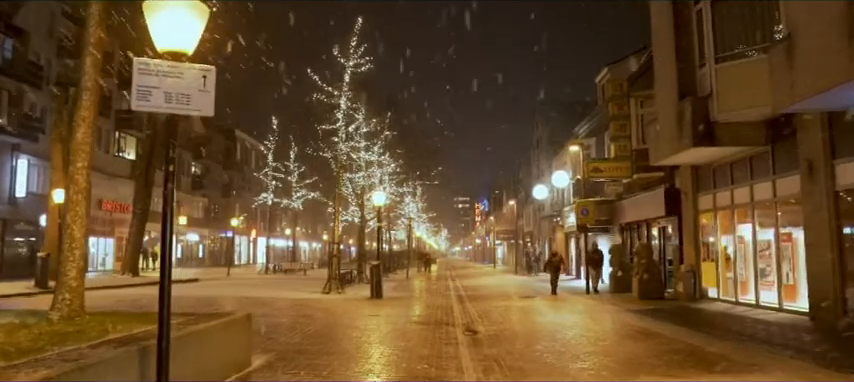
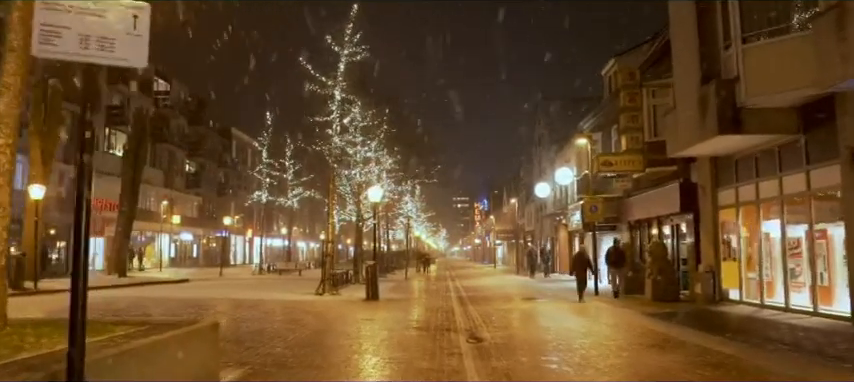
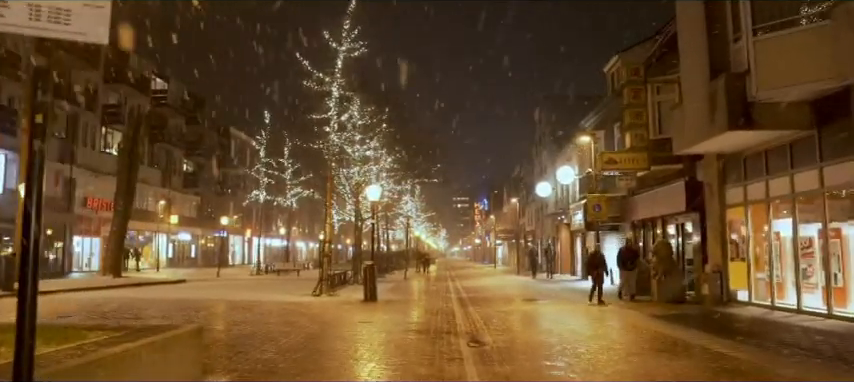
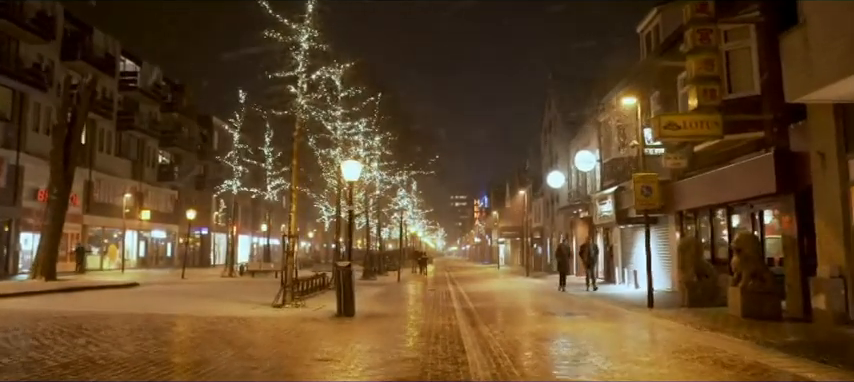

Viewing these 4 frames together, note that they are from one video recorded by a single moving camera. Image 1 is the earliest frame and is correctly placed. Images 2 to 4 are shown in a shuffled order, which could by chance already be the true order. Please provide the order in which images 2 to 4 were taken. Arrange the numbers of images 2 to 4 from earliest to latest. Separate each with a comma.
2, 3, 4
